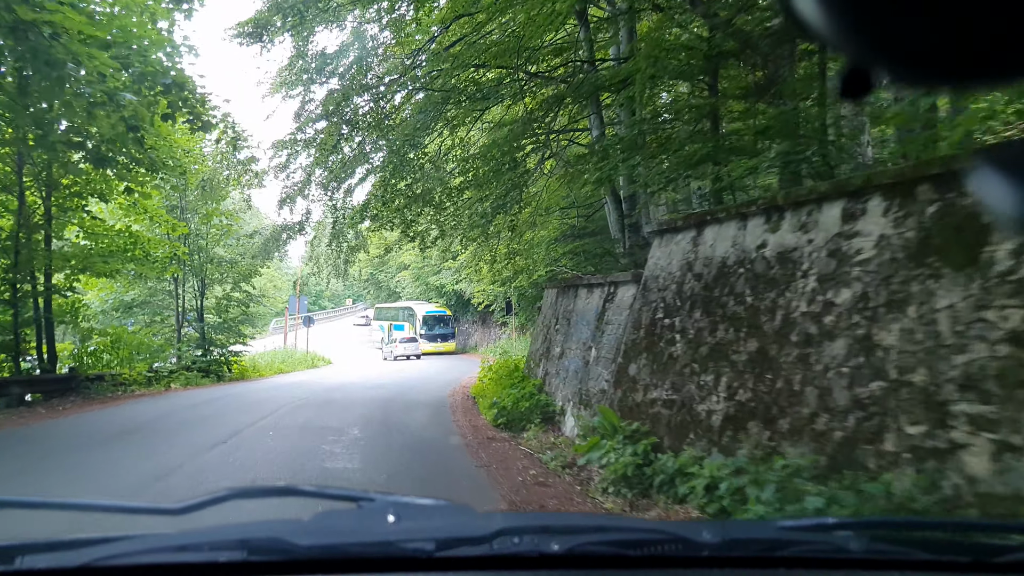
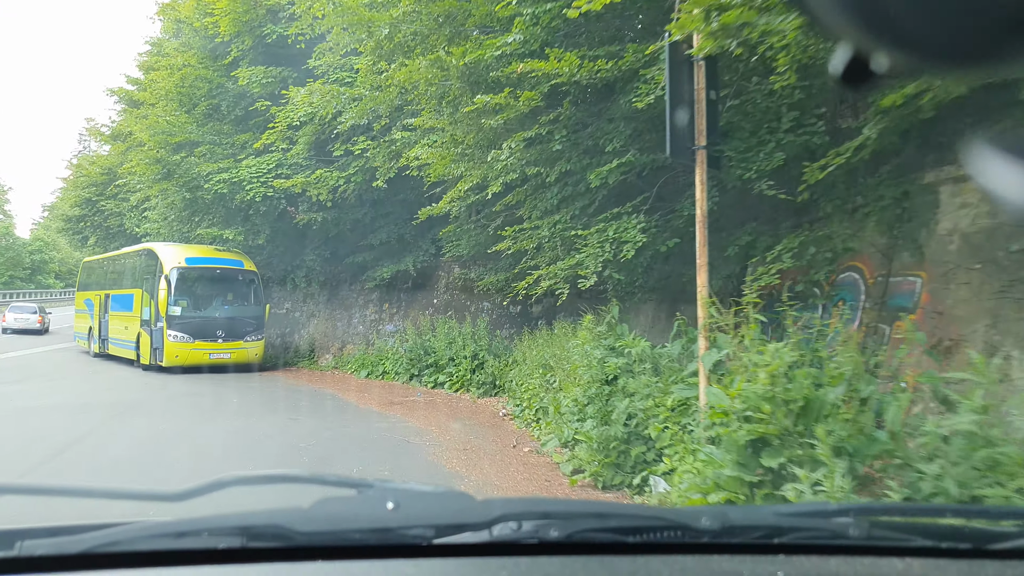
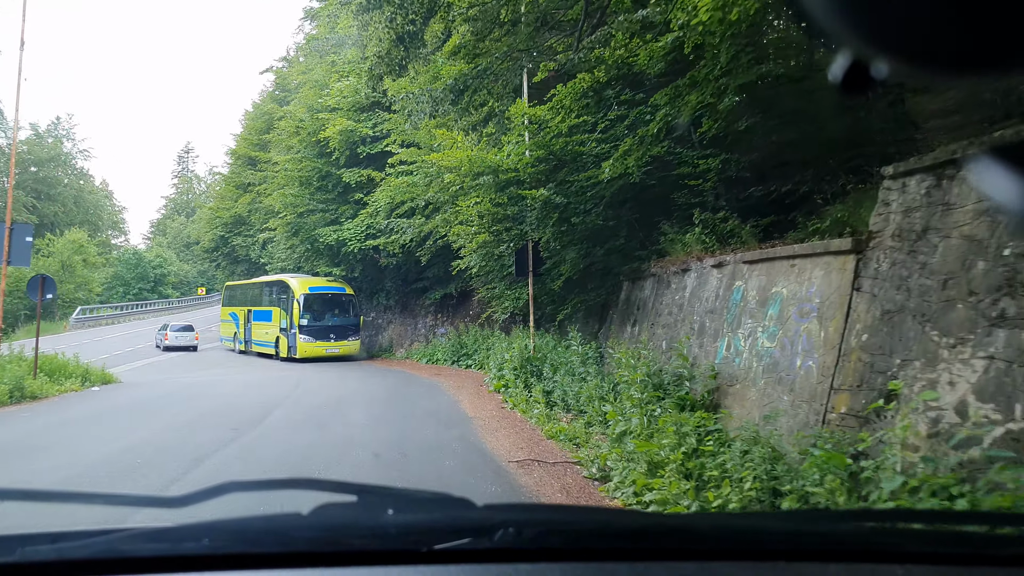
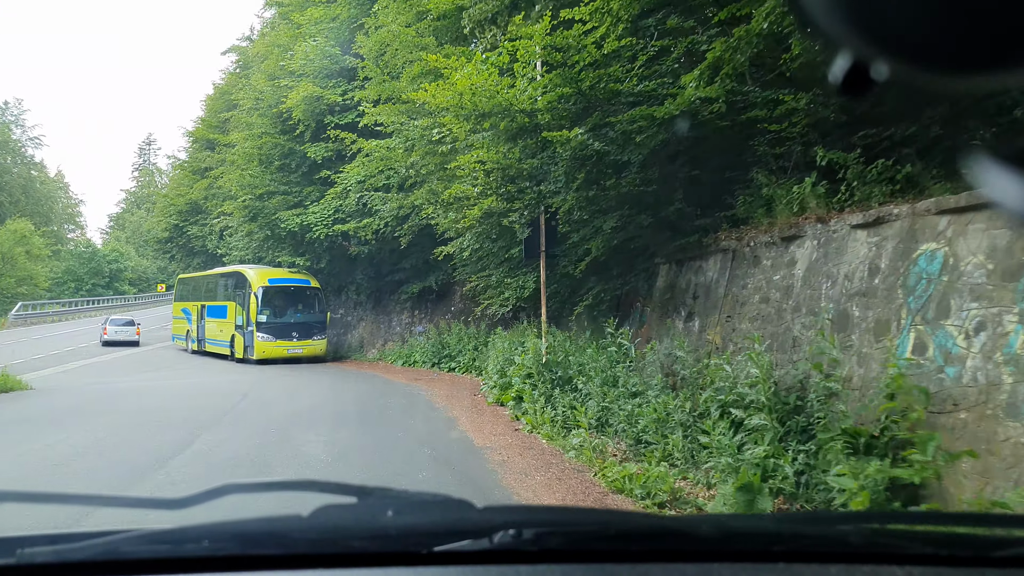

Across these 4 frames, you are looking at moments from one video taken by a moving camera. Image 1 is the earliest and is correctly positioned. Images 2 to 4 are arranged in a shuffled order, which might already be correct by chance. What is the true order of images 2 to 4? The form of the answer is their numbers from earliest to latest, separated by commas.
3, 4, 2
